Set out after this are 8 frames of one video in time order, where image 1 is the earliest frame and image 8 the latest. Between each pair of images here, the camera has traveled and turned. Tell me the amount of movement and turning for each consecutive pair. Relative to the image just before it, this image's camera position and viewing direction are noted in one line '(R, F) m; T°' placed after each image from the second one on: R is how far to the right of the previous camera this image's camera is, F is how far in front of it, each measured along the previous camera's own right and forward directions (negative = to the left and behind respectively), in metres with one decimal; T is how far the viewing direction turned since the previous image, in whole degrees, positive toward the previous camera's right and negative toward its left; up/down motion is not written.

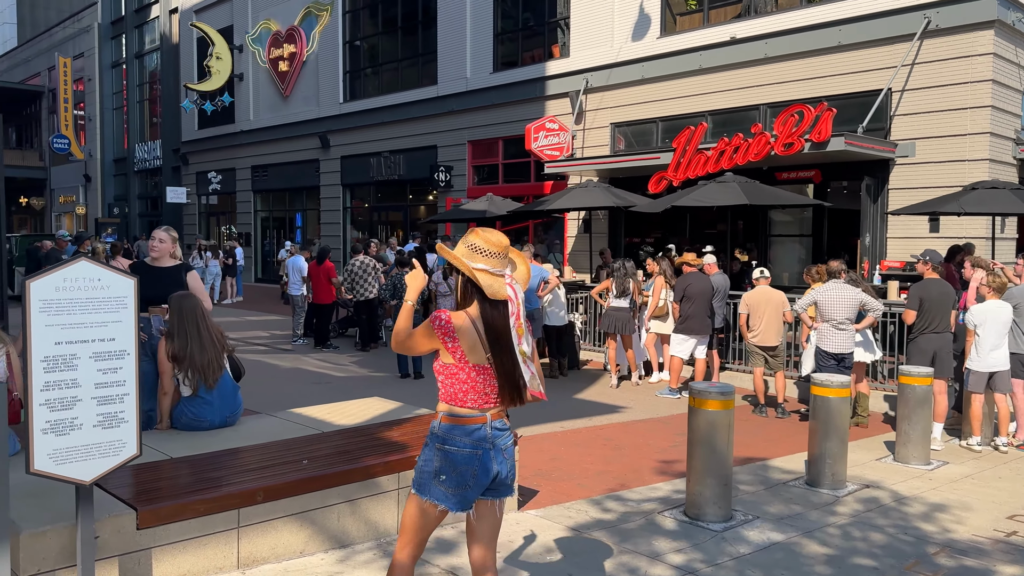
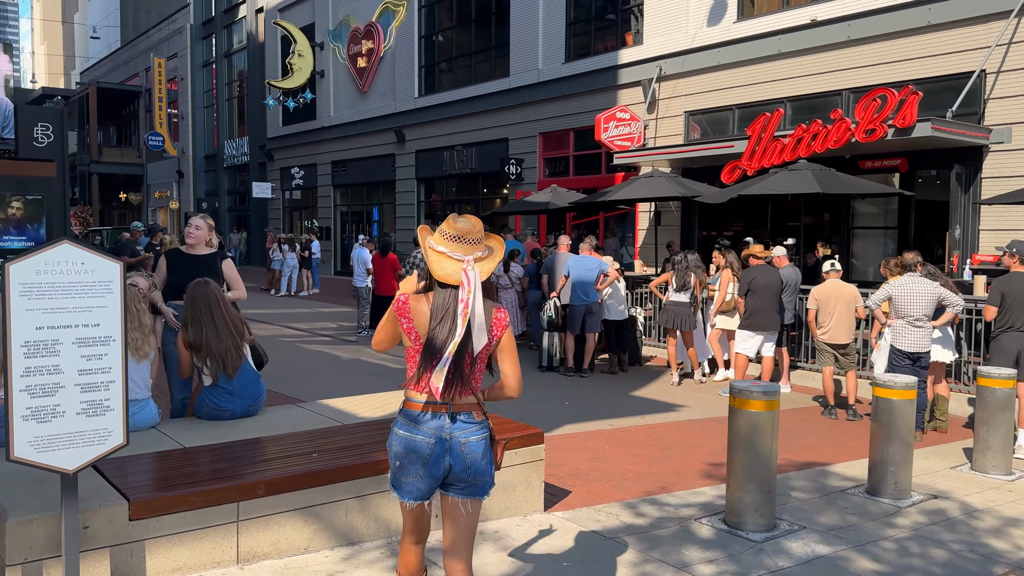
(+0.3, +0.2) m; -6°
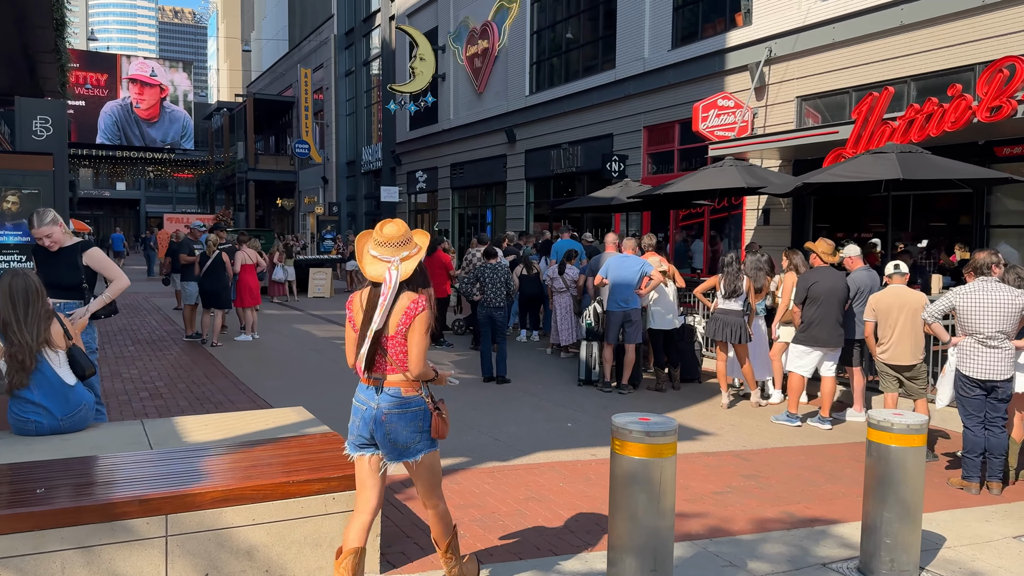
(+1.3, +1.1) m; -11°
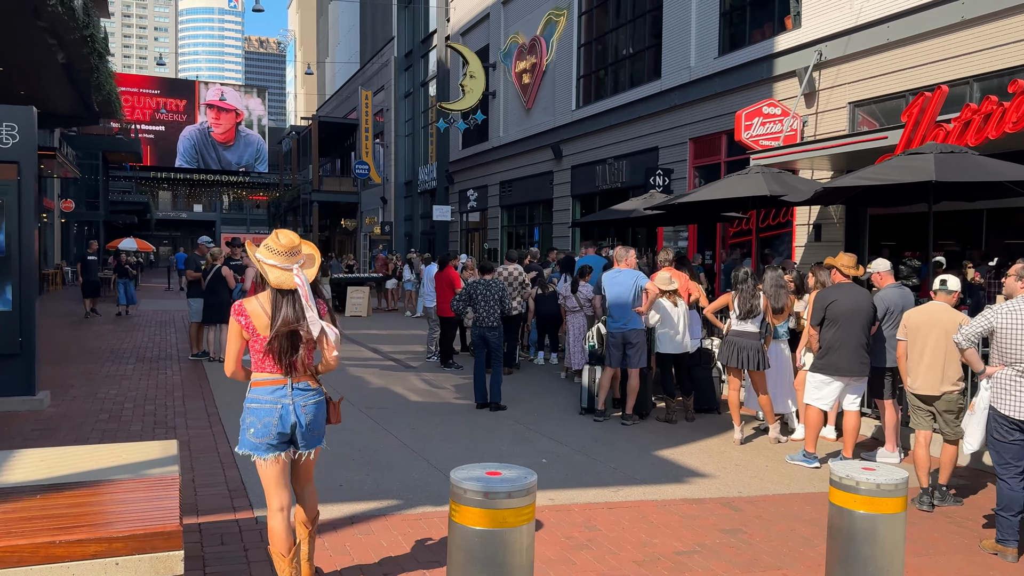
(+0.8, +0.8) m; -5°
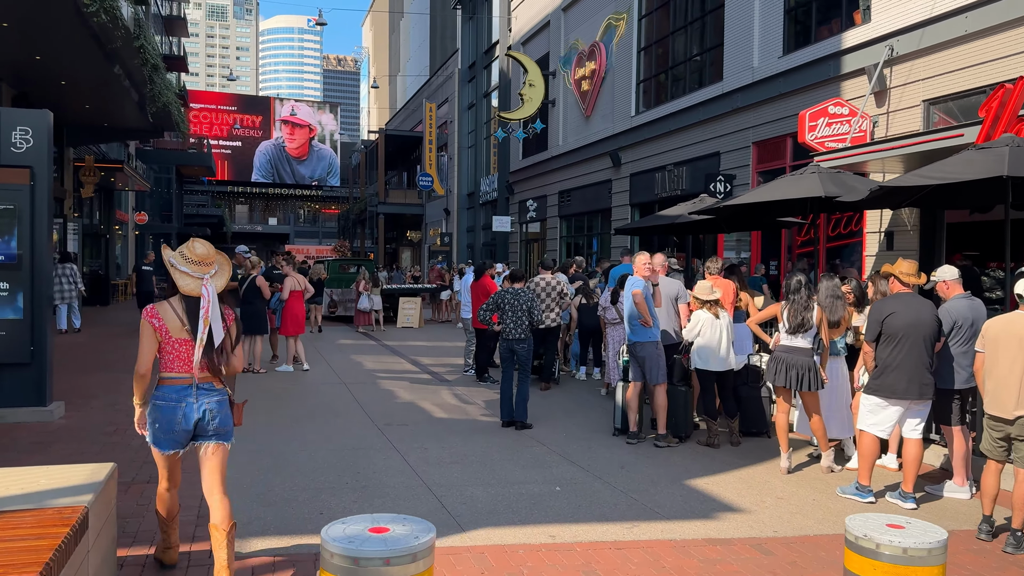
(+0.4, +0.6) m; -5°
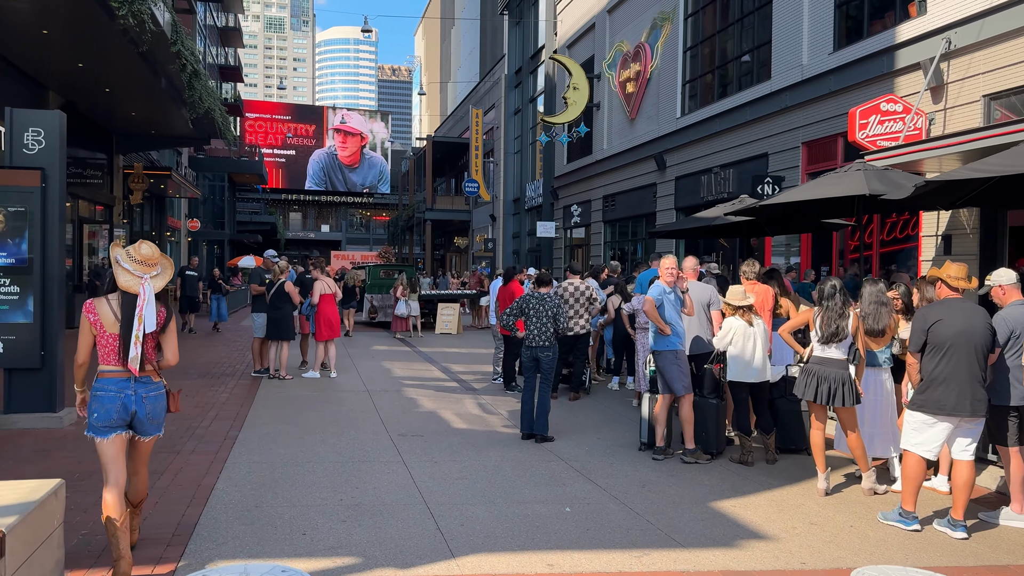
(+0.3, +0.4) m; -4°
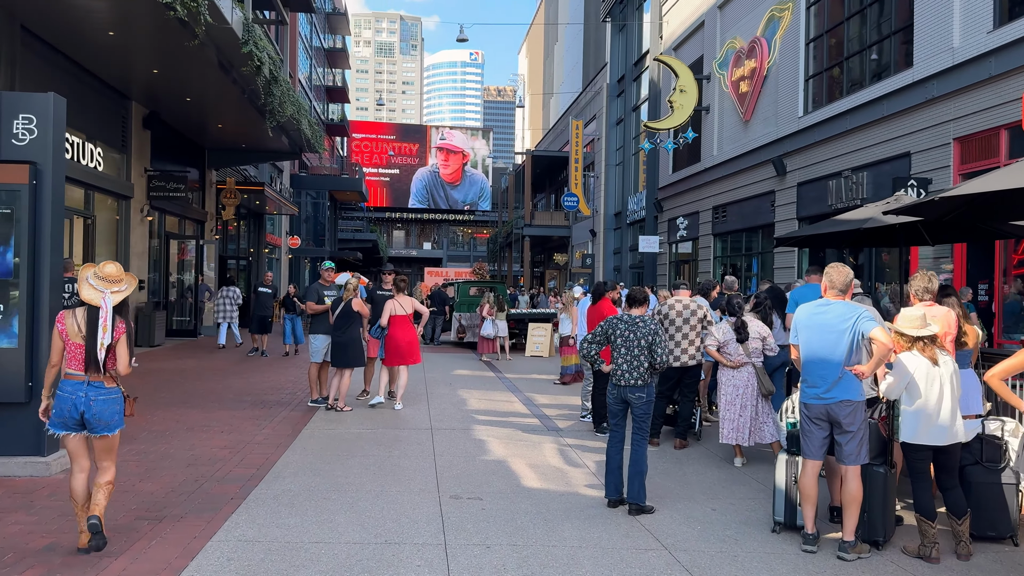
(+0.1, +1.7) m; -7°
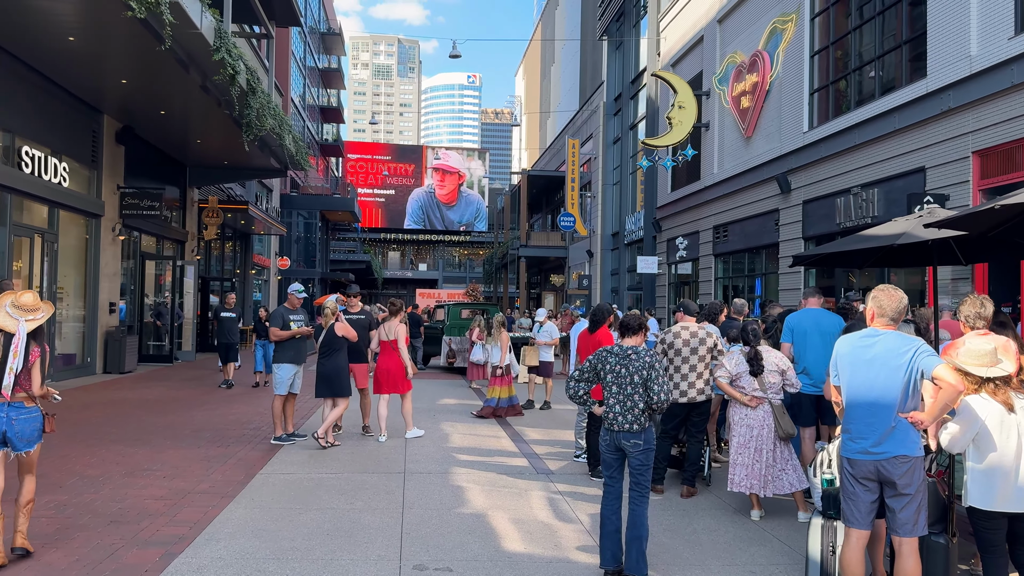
(+0.1, +0.9) m; 0°
